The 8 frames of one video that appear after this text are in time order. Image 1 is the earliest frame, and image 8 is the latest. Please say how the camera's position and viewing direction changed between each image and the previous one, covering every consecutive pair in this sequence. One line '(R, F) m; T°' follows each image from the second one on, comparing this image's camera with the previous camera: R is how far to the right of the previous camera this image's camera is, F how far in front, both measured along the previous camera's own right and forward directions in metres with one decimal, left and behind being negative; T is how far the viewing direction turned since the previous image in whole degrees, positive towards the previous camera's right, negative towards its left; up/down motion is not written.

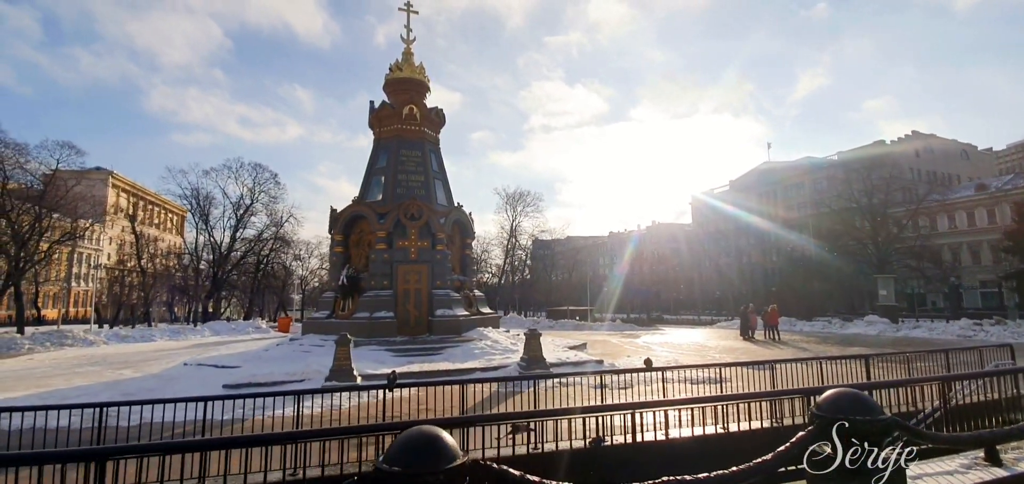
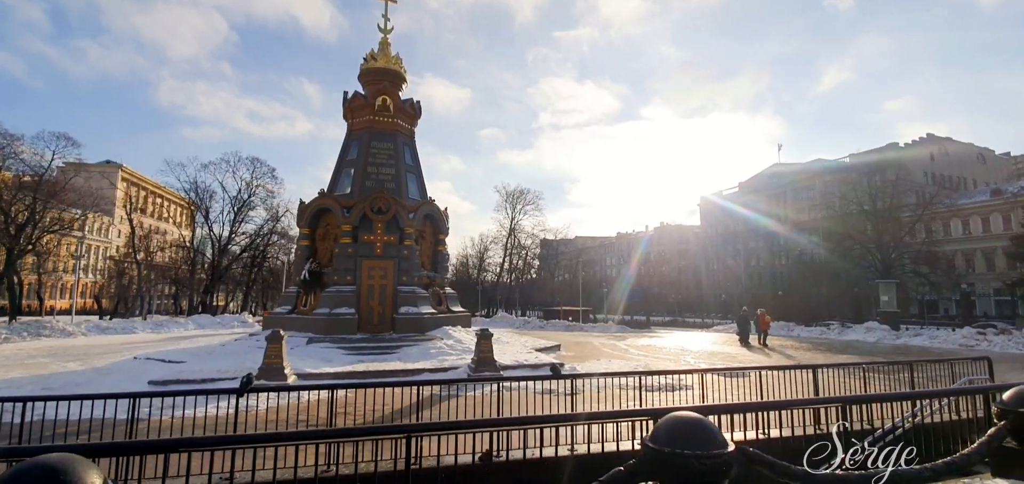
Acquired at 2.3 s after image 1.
(+1.5, +0.7) m; -2°
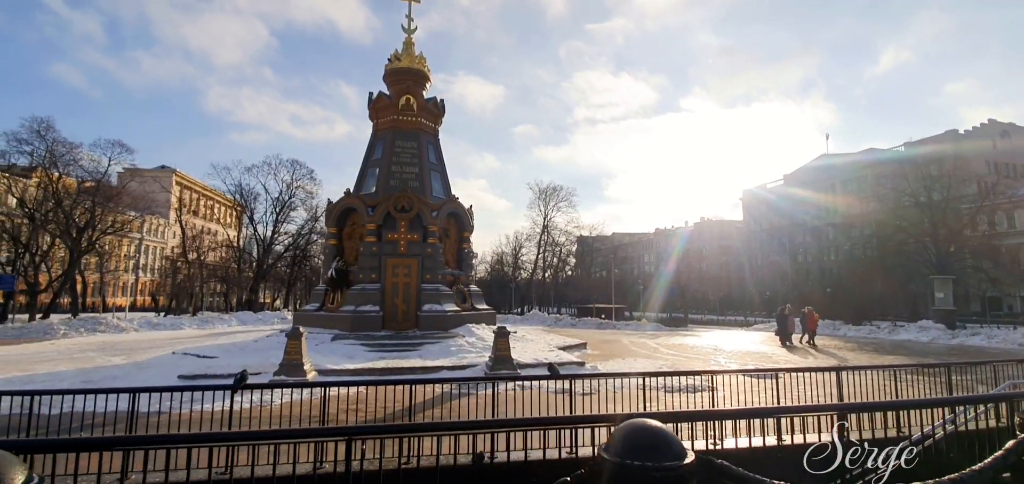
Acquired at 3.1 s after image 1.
(+0.5, +0.1) m; -4°
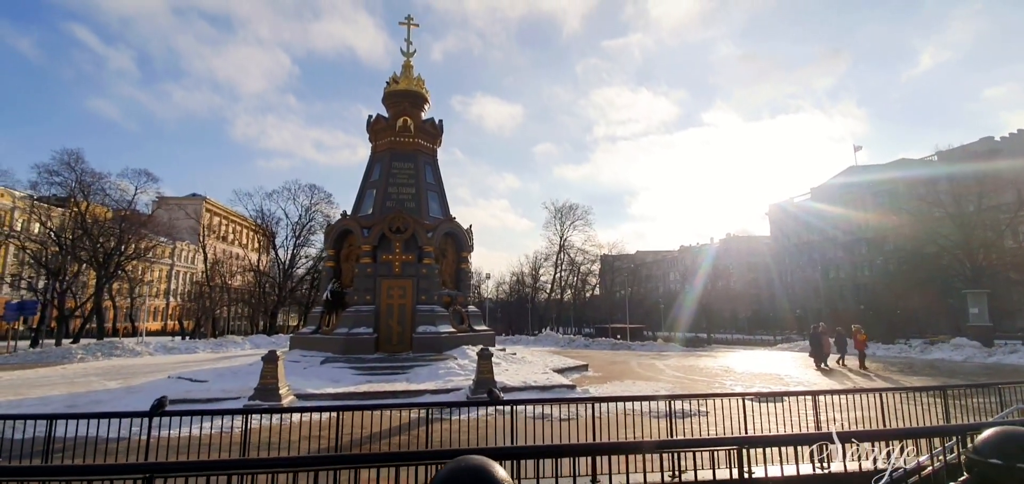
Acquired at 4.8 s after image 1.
(+1.1, +0.3) m; -3°
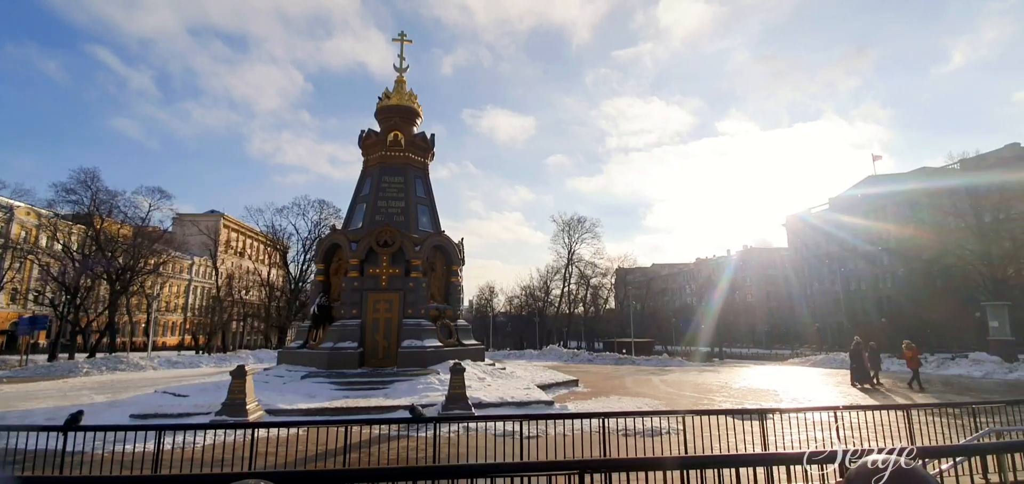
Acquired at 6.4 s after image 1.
(+1.1, +0.2) m; -2°
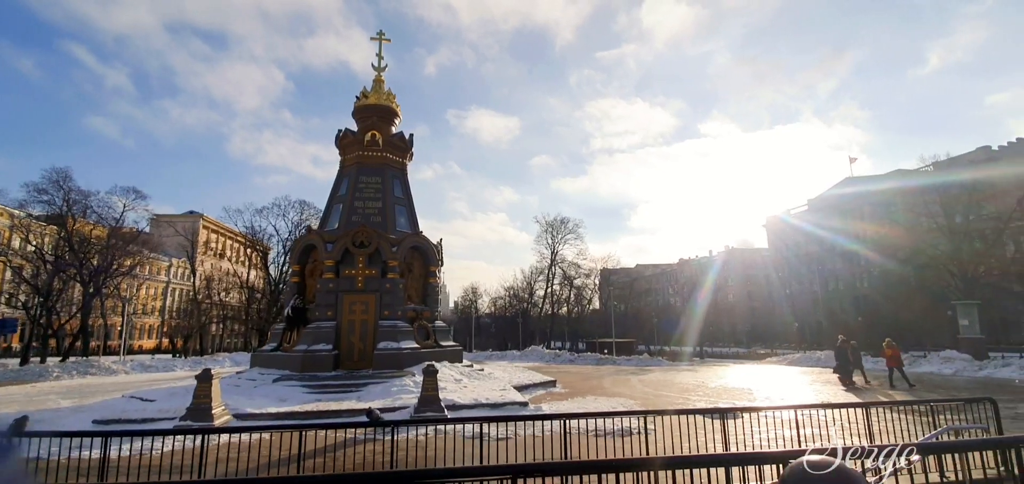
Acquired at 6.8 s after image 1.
(+0.3, +0.1) m; +2°
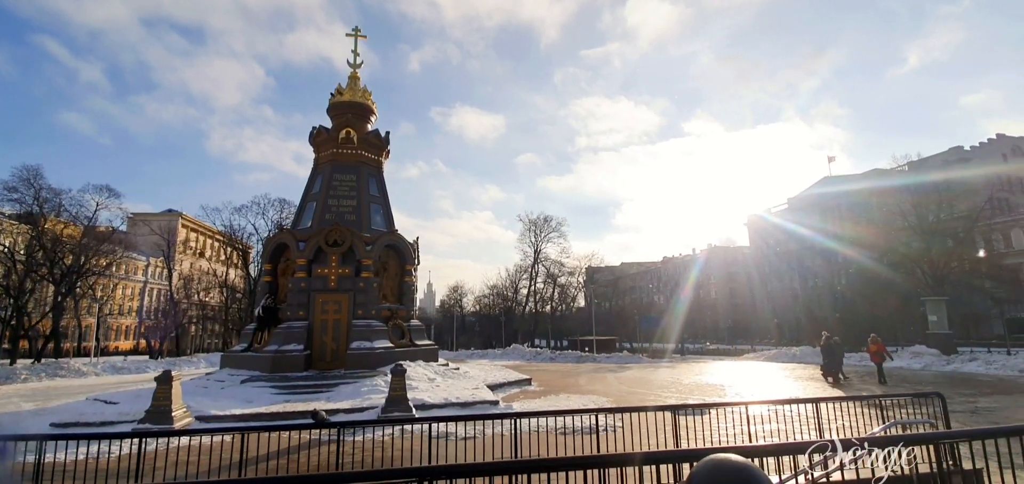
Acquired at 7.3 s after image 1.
(+0.4, +0.1) m; +1°
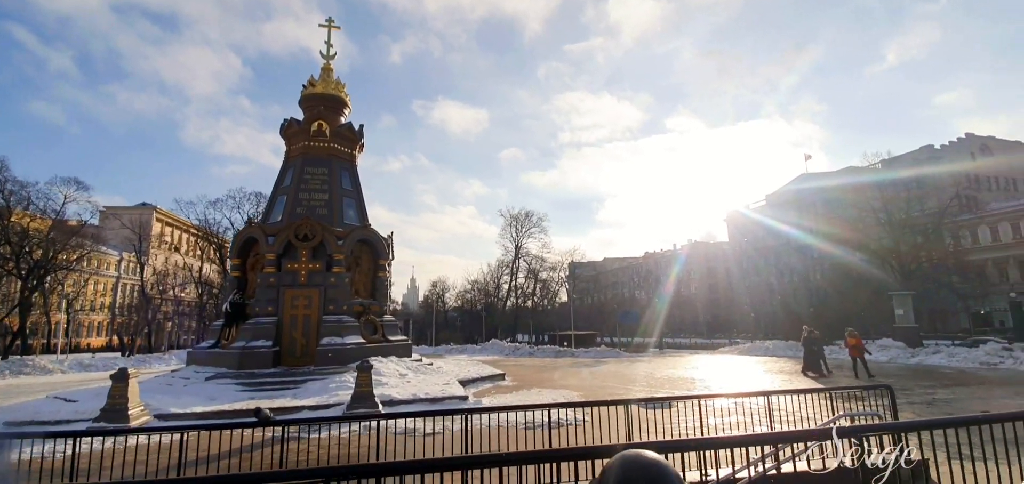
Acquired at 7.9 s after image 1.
(+0.4, +0.1) m; +2°
